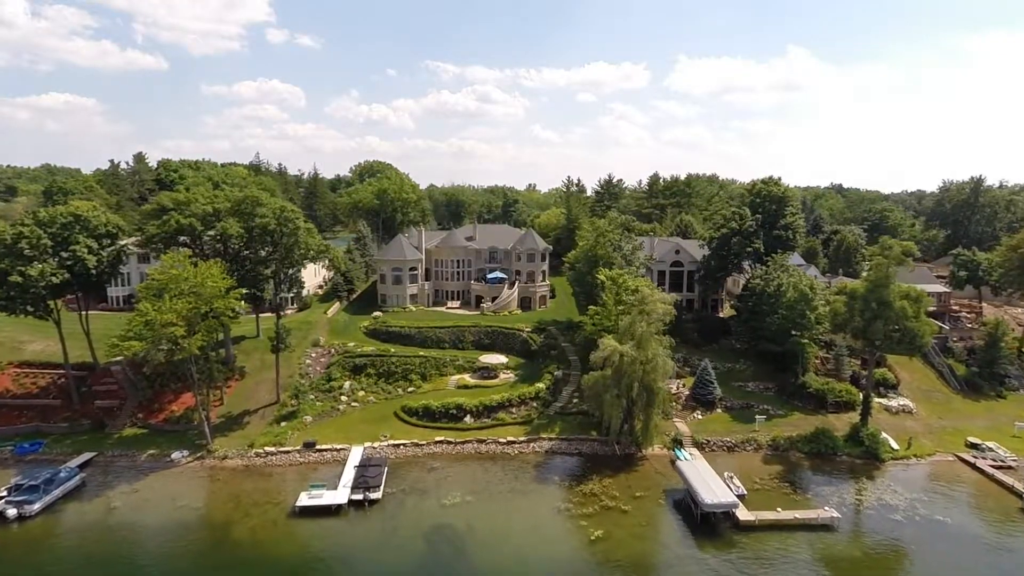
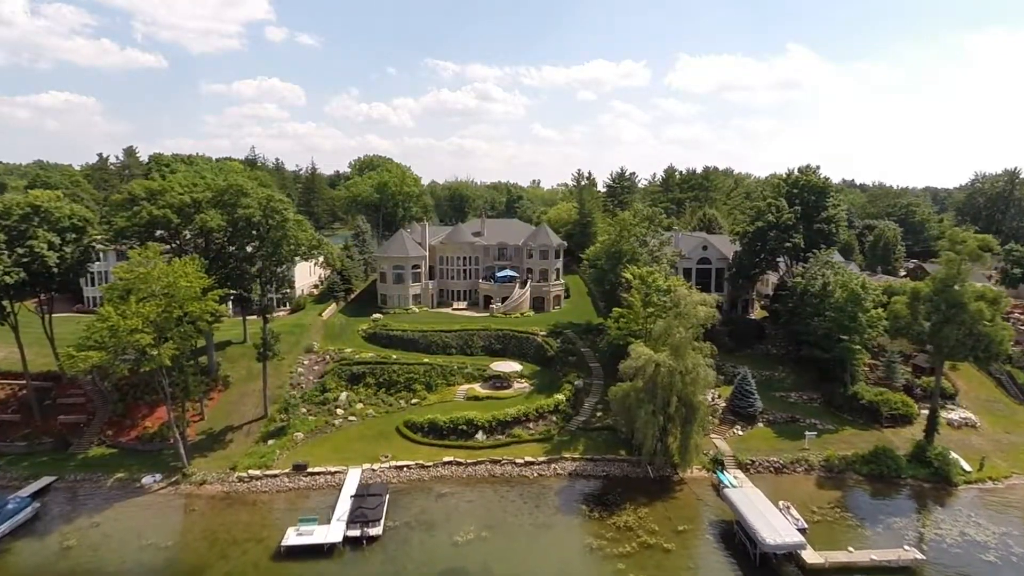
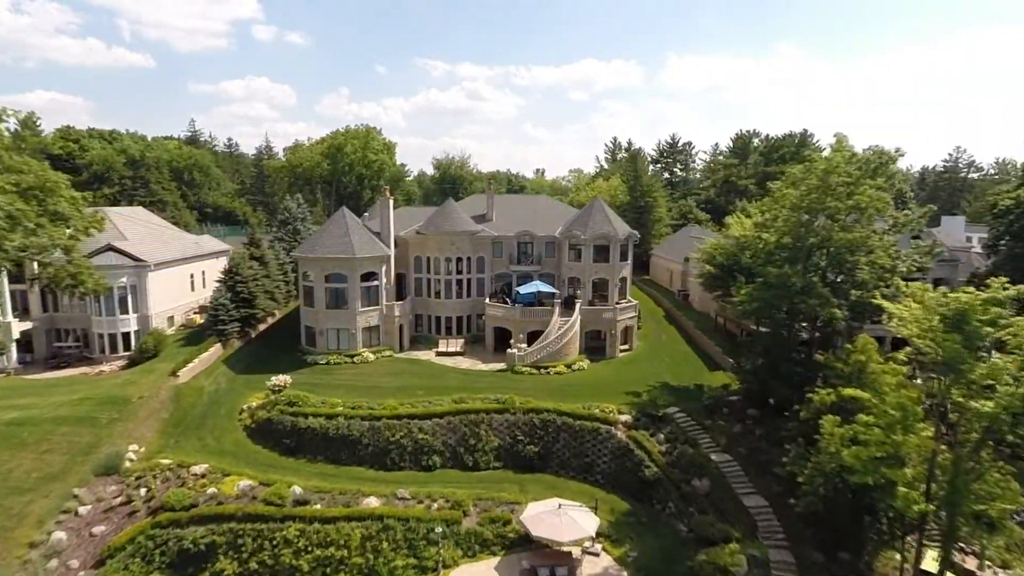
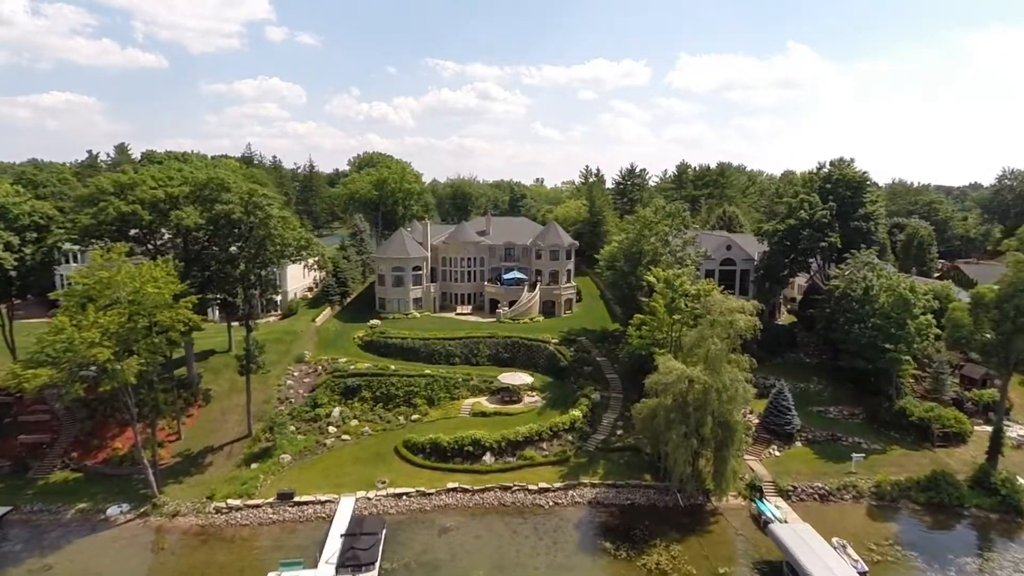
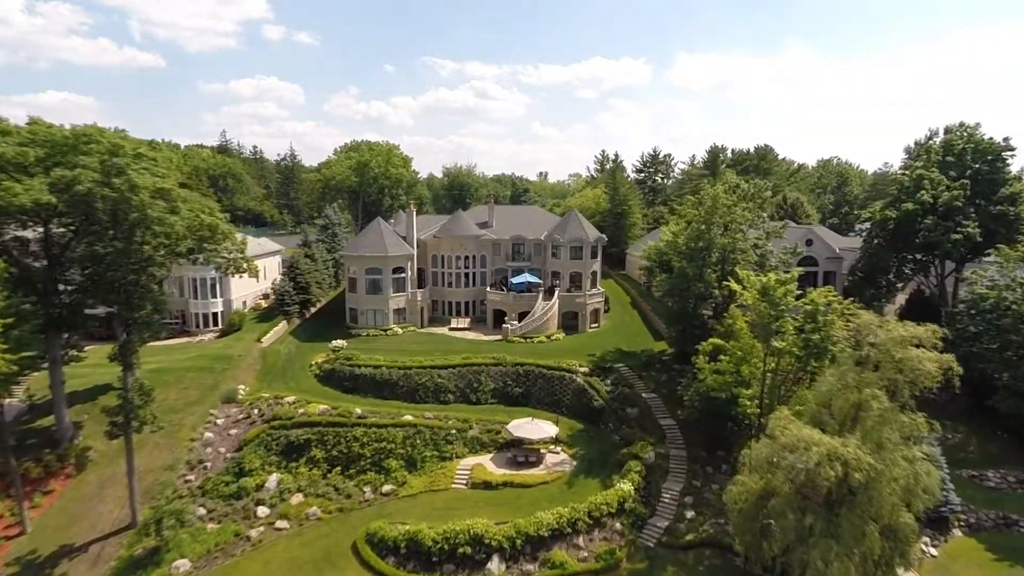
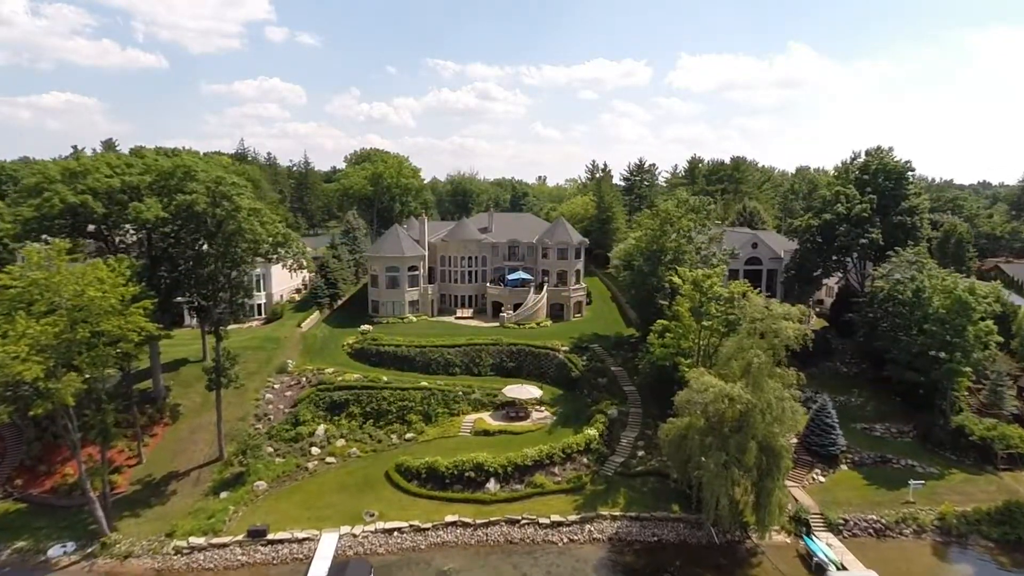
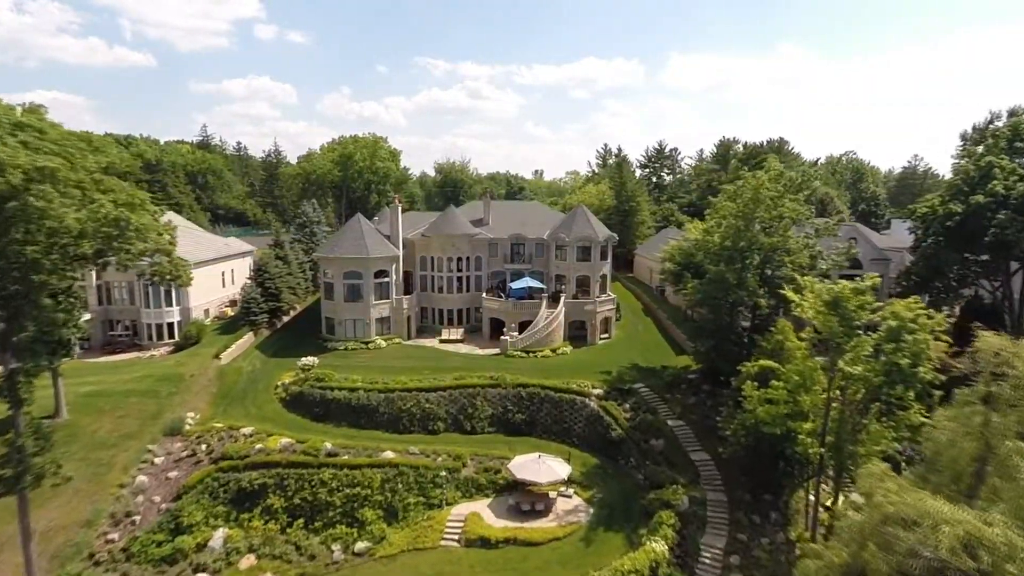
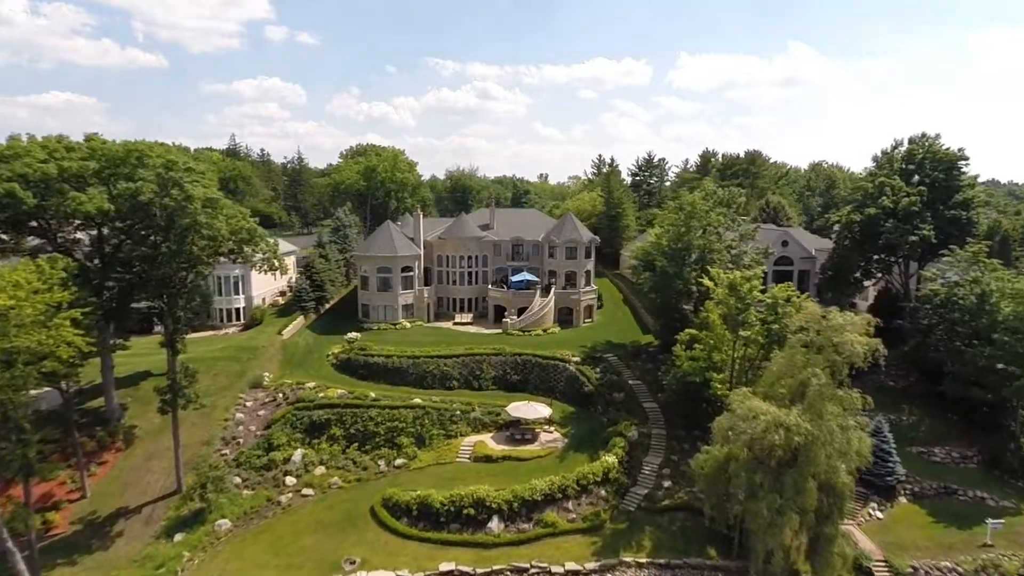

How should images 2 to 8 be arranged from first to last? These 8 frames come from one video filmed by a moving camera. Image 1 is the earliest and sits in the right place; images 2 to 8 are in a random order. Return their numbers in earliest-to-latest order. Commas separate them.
2, 4, 6, 8, 5, 7, 3
